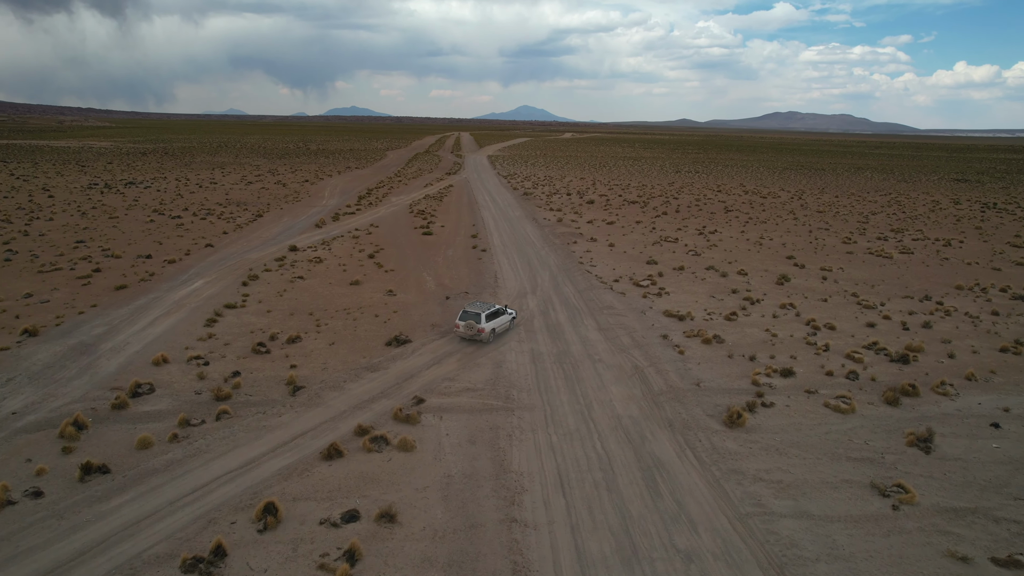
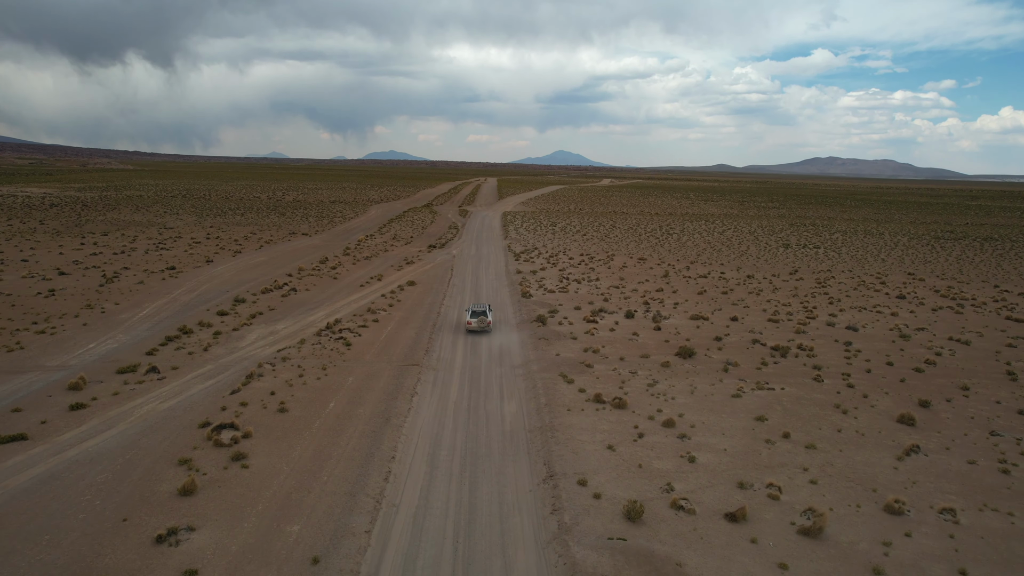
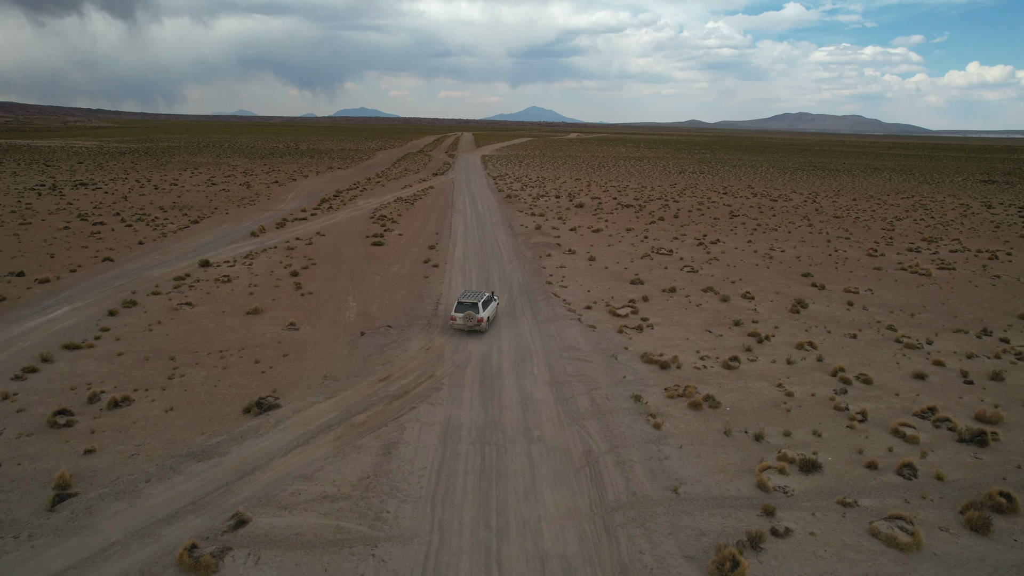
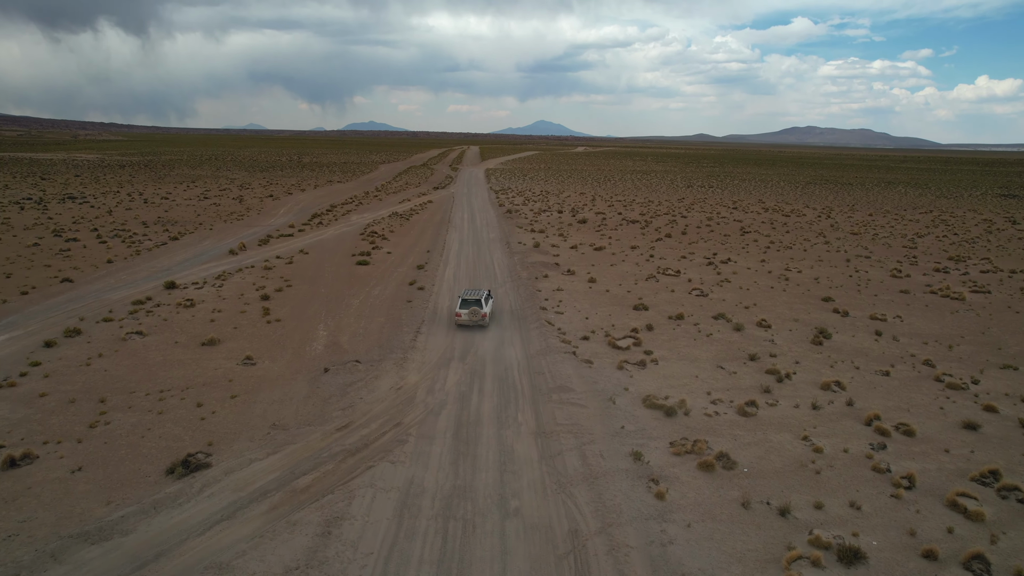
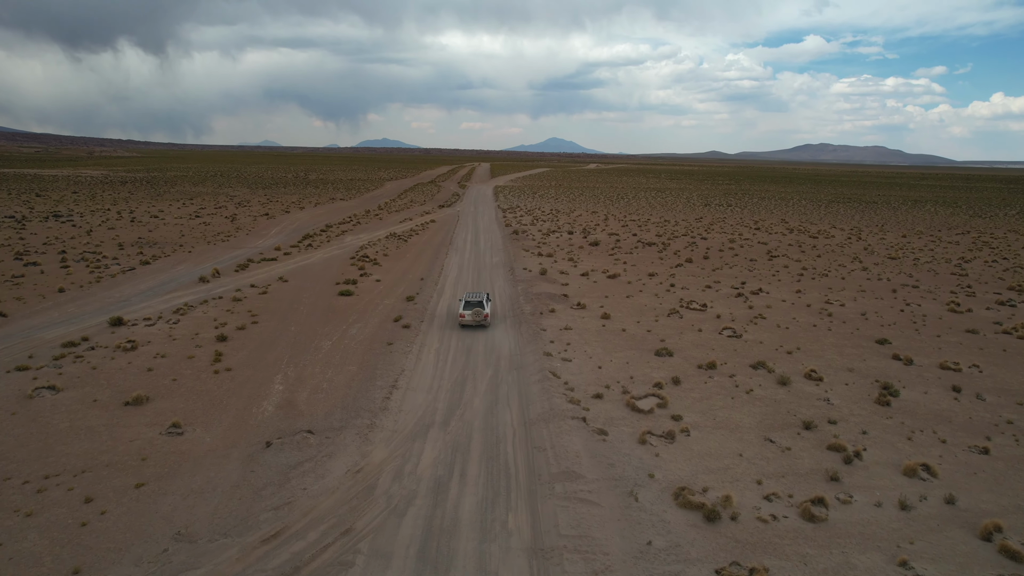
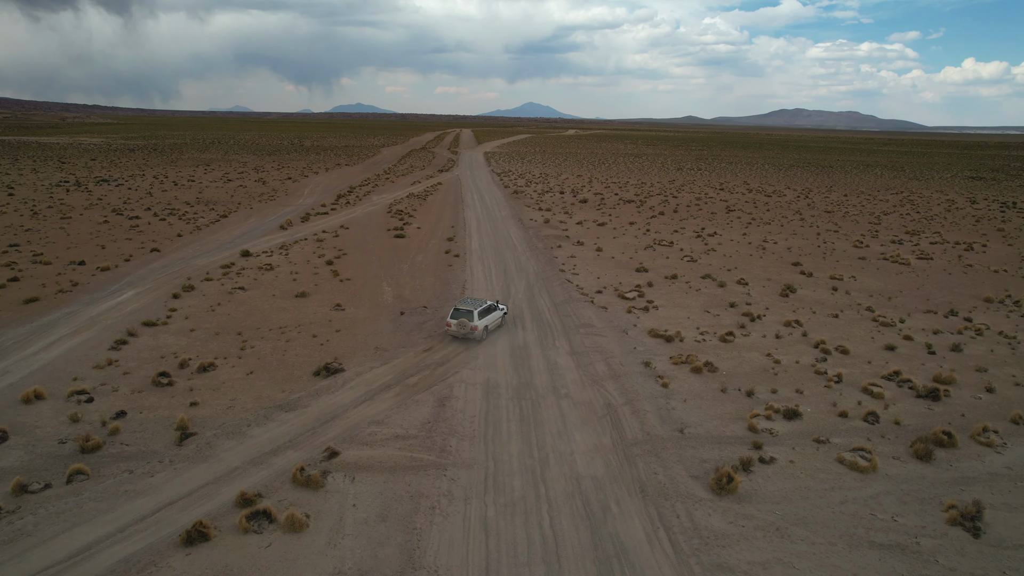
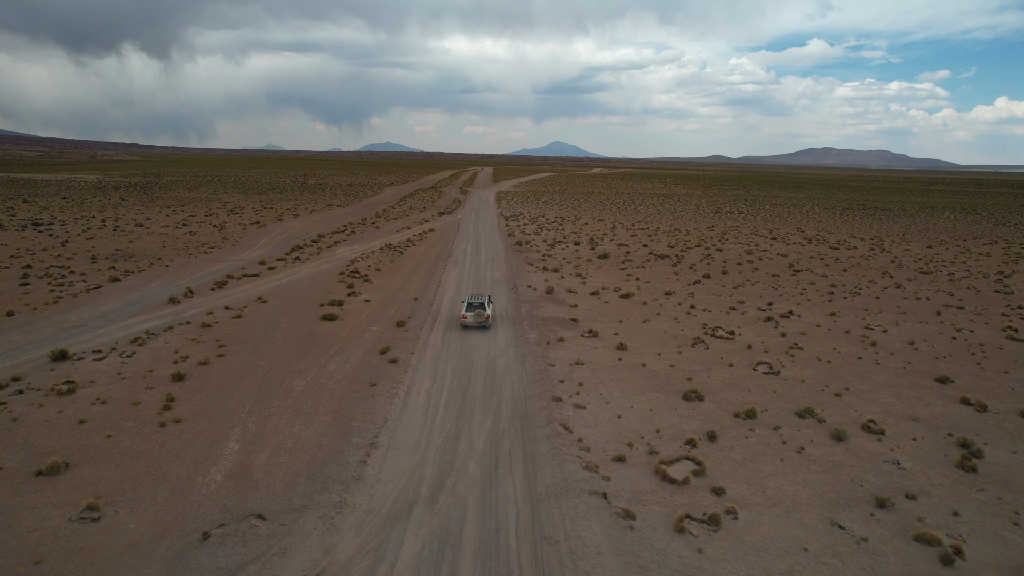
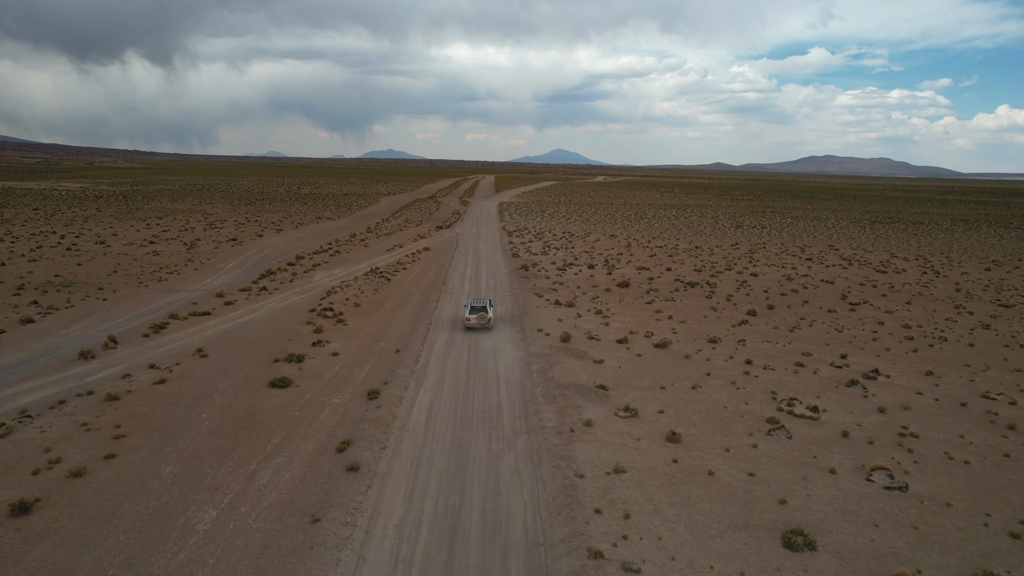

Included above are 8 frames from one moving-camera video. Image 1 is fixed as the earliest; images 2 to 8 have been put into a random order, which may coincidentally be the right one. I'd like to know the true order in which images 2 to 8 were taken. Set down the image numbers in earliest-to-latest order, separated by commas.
6, 3, 4, 5, 7, 8, 2
